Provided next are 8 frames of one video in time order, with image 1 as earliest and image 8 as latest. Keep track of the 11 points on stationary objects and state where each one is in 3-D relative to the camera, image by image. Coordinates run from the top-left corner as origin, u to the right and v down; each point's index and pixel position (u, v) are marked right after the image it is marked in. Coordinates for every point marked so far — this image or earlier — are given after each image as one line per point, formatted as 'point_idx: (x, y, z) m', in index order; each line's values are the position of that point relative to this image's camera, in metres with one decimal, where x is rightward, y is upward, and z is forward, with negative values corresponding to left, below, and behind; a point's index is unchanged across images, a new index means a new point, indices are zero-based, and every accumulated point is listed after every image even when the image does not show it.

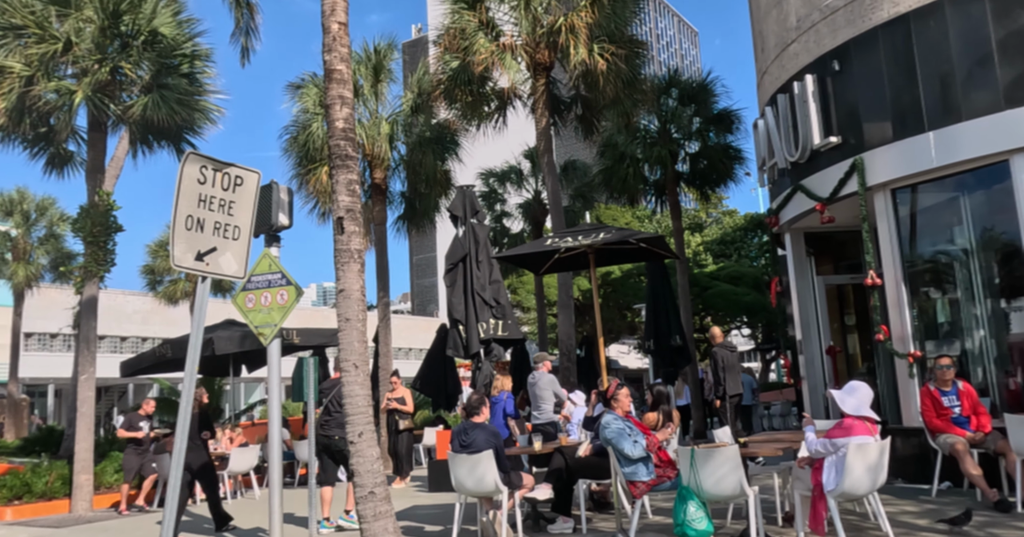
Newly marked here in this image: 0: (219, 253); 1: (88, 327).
0: (-1.9, +0.1, +5.0) m
1: (-6.5, -0.9, +11.7) m
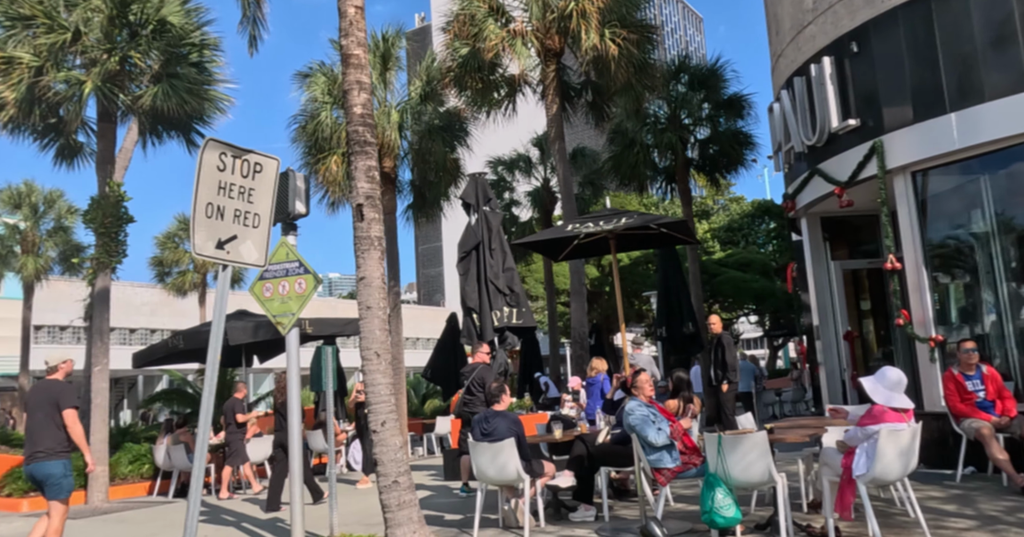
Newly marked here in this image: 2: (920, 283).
0: (-1.8, +0.2, +5.0) m
1: (-6.3, -0.8, +11.7) m
2: (+4.5, -0.2, +8.5) m
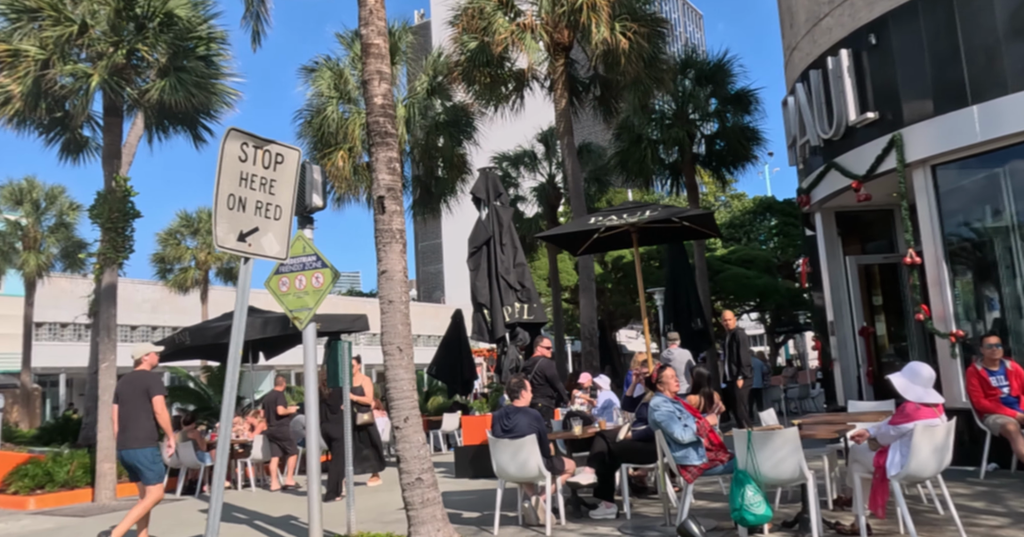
0: (-1.6, +0.2, +4.9) m
1: (-6.1, -0.7, +11.6) m
2: (+4.7, -0.1, +8.5) m
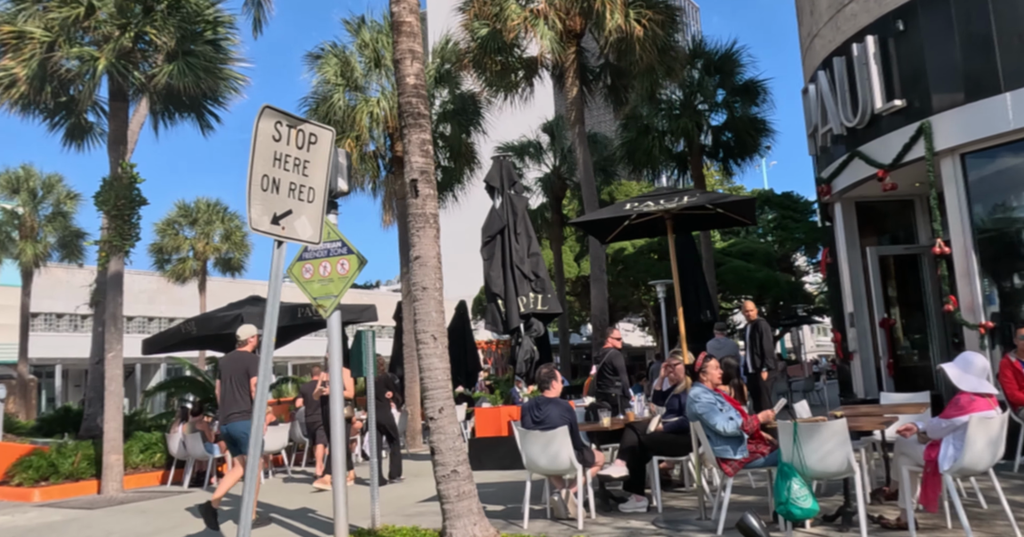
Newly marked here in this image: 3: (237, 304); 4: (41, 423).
0: (-1.3, +0.3, +4.7) m
1: (-5.9, -0.5, +11.4) m
2: (+5.0, 0.0, +8.3) m
3: (-4.6, -0.6, +12.8) m
4: (-10.4, -3.4, +16.9) m
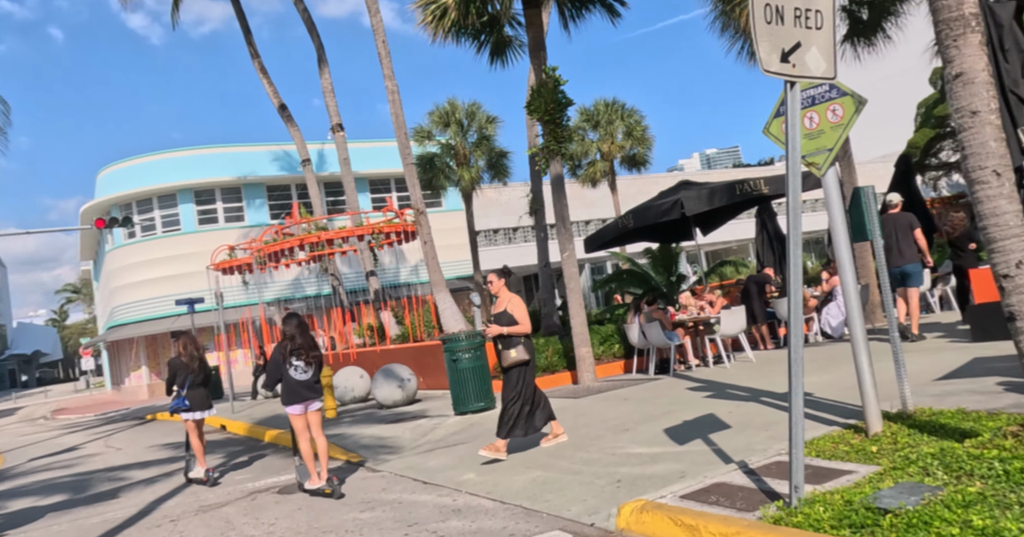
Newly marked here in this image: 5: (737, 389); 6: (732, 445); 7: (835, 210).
0: (+1.5, +1.1, +3.9) m
1: (+0.8, +1.0, +12.0) m
2: (+8.7, +2.0, +4.0) m
3: (+2.6, +1.3, +12.6) m
4: (-0.1, -1.4, +19.2) m
5: (+2.6, -1.4, +9.0) m
6: (+1.9, -1.5, +6.5) m
7: (+2.3, +0.4, +5.4) m
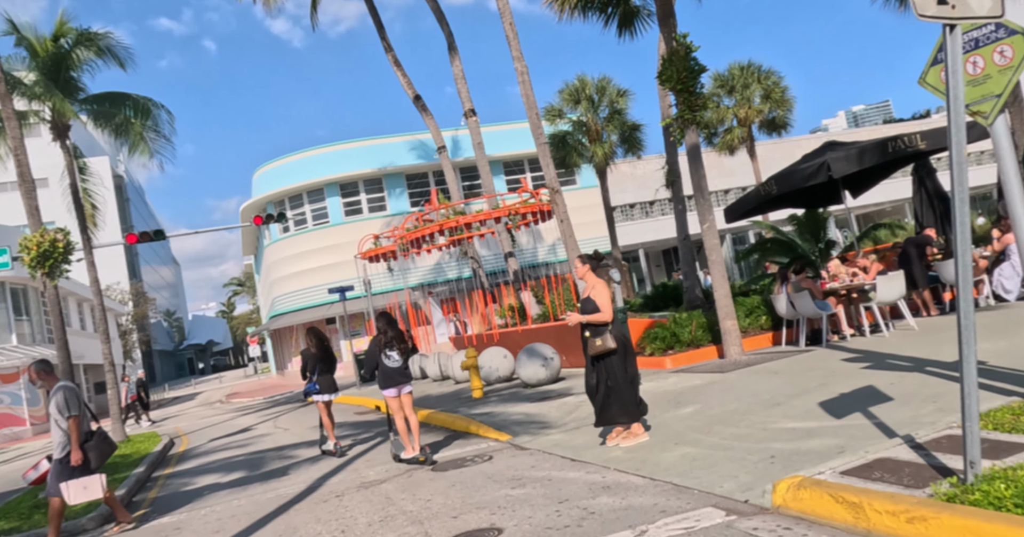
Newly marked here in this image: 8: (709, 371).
0: (+2.1, +1.3, +3.5) m
1: (+2.8, +1.4, +11.7) m
2: (+9.2, +2.5, +2.4) m
3: (+4.7, +1.8, +11.9) m
4: (+3.3, -0.8, +19.0) m
5: (+4.2, -1.0, +8.4) m
6: (+3.1, -1.2, +6.2) m
7: (+3.2, +0.7, +4.9) m
8: (+2.9, -1.5, +11.2) m
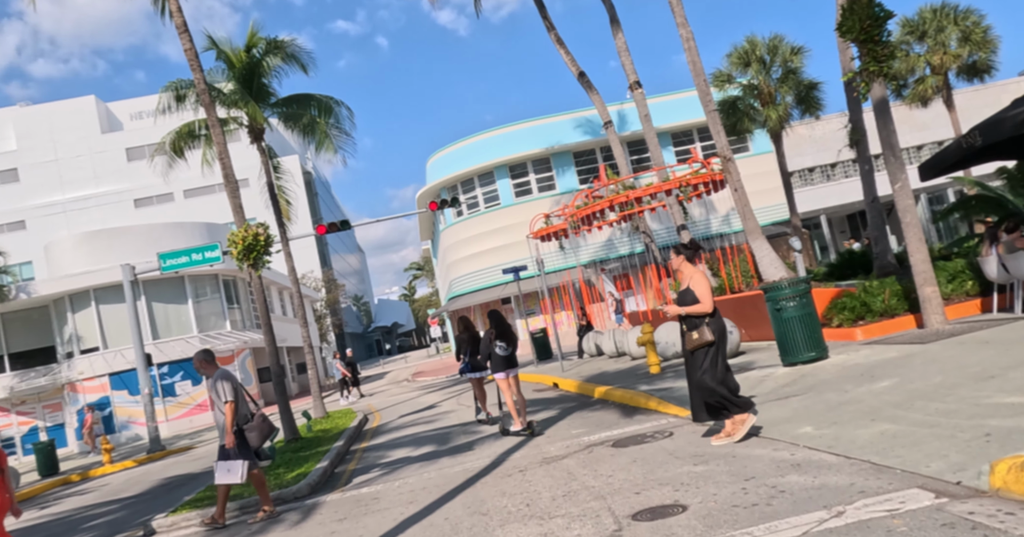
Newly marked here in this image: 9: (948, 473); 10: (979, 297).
0: (+3.1, +1.6, +2.9) m
1: (+5.4, +1.9, +10.8) m
2: (+9.7, +3.0, +0.4) m
3: (+7.2, +2.4, +10.6) m
4: (+7.5, 0.0, +17.9) m
5: (+6.2, -0.5, +7.3) m
6: (+4.6, -0.8, +5.4) m
7: (+4.4, +1.0, +4.1) m
8: (+5.5, -0.9, +10.3) m
9: (+3.1, -1.3, +5.0) m
10: (+7.3, -0.4, +11.9) m
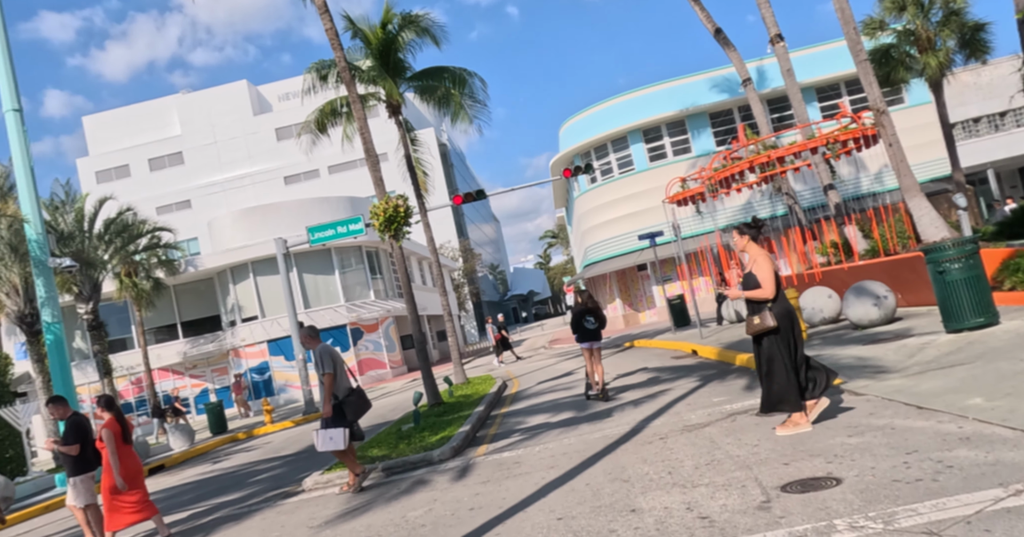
0: (+3.8, +1.8, +2.3) m
1: (+7.3, +2.5, +9.6) m
2: (+9.9, +3.2, -1.3) m
3: (+9.1, +3.0, +9.1) m
4: (+10.5, +0.9, +16.4) m
5: (+7.6, -0.1, +6.2) m
6: (+5.8, -0.5, +4.5) m
7: (+5.3, +1.3, +3.2) m
8: (+7.4, -0.4, +9.3) m
9: (+4.2, -1.0, +4.4) m
10: (+9.4, +0.2, +10.5) m
